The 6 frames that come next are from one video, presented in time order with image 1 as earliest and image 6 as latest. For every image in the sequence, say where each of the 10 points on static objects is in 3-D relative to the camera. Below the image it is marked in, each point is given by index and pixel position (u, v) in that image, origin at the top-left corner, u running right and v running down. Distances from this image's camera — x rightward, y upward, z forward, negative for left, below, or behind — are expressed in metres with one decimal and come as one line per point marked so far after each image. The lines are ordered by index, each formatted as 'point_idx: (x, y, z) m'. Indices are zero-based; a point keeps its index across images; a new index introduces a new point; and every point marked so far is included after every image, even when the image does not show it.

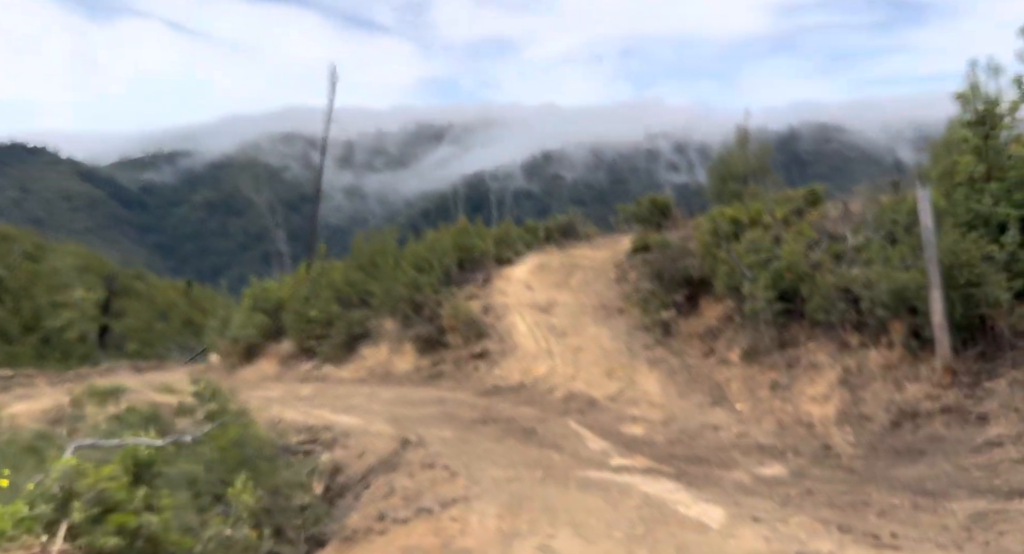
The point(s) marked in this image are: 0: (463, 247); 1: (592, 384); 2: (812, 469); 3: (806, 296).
0: (-0.9, +0.6, +18.0) m
1: (+1.2, -1.5, +13.1) m
2: (+3.2, -2.0, +9.8) m
3: (+4.0, -0.3, +12.6) m
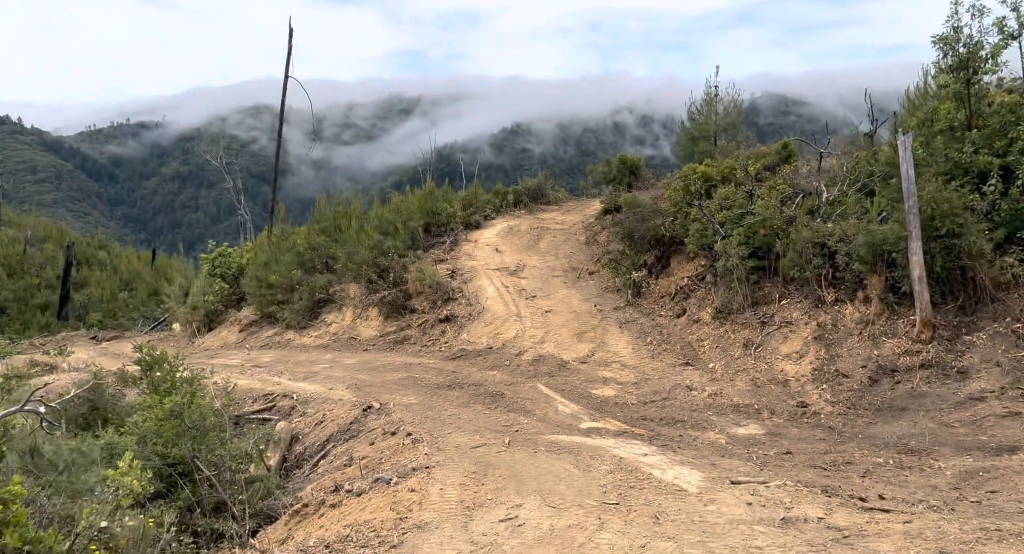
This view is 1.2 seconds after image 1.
0: (-1.5, +1.3, +17.4) m
1: (+0.7, -0.9, +12.6) m
2: (+2.8, -1.6, +9.4) m
3: (+3.6, +0.3, +12.2) m
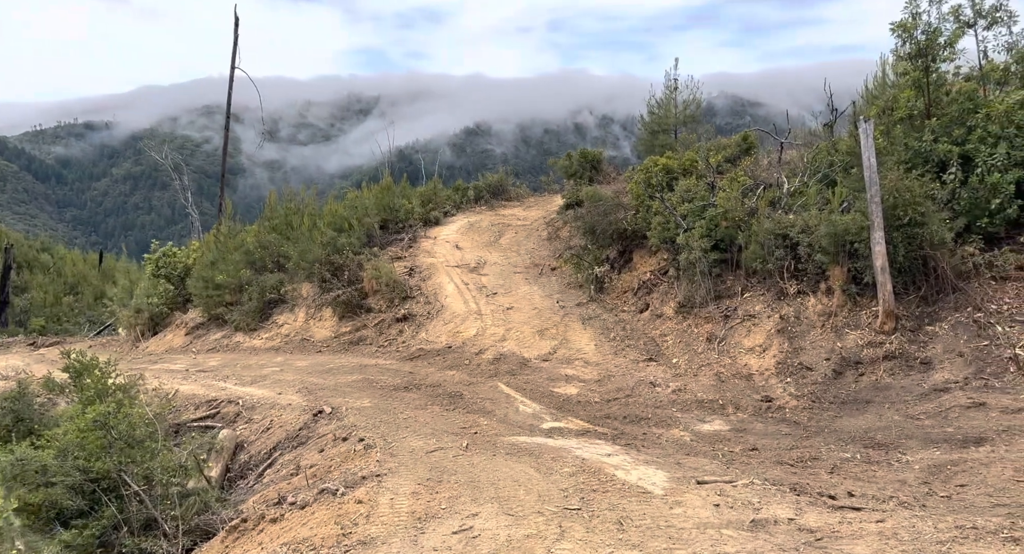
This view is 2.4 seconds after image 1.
0: (-2.3, +1.3, +17.0) m
1: (+0.2, -0.9, +12.2) m
2: (+2.4, -1.5, +9.2) m
3: (+3.0, +0.4, +12.0) m
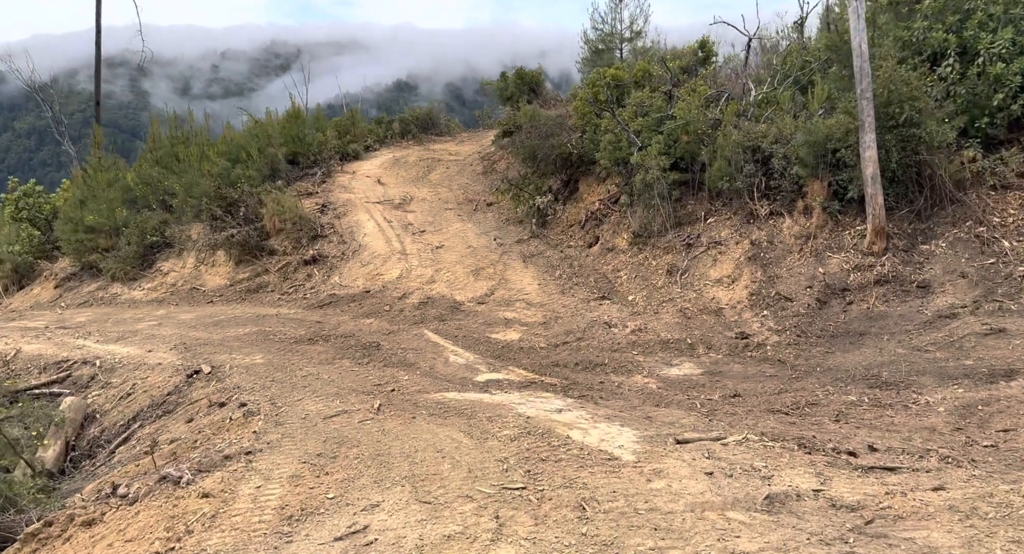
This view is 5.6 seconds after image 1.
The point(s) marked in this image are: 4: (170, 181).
0: (-3.5, +2.3, +14.9) m
1: (-0.7, -0.1, +10.5) m
2: (+1.8, -0.7, +7.6) m
3: (+2.2, +1.3, +10.4) m
4: (-4.9, +1.4, +13.3) m
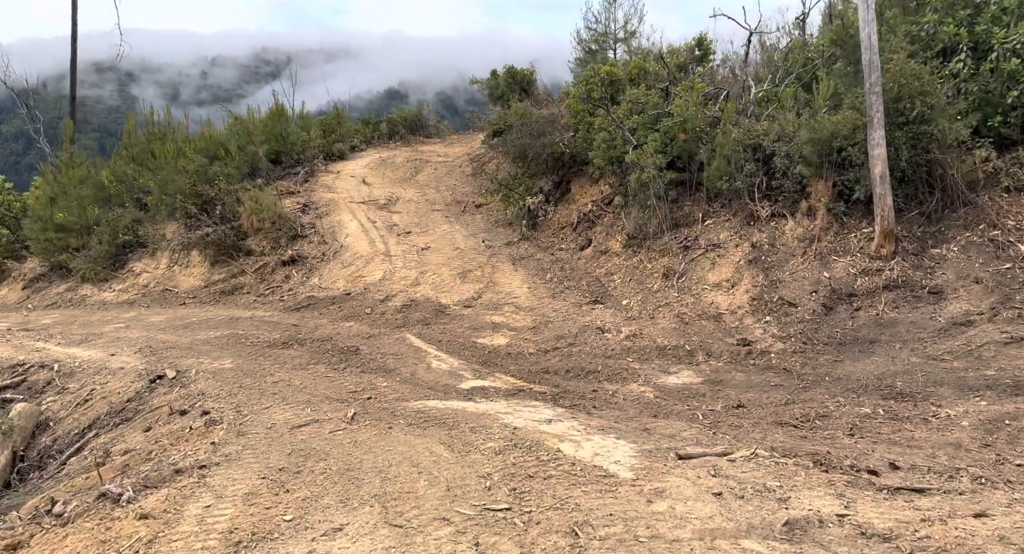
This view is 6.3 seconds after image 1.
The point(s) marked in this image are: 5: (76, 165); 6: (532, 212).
0: (-3.6, +2.2, +14.4) m
1: (-0.8, -0.1, +10.0) m
2: (+1.7, -0.8, +7.1) m
3: (+2.1, +1.2, +9.9) m
4: (-5.1, +1.4, +12.7) m
5: (-6.4, +1.6, +13.7) m
6: (+0.3, +0.8, +11.7) m
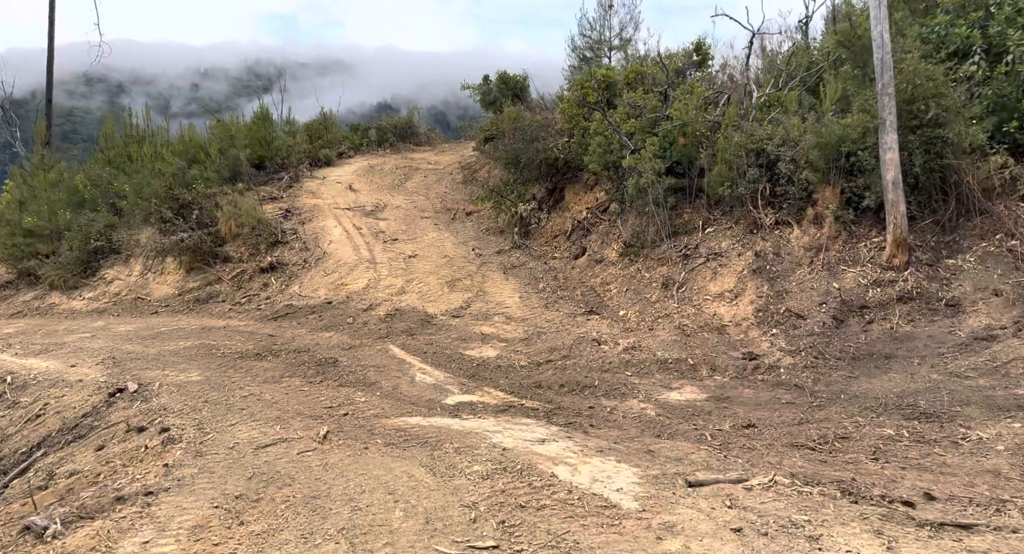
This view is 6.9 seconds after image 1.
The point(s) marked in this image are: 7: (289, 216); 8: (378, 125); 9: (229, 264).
0: (-3.7, +2.1, +13.9) m
1: (-0.9, -0.2, +9.4) m
2: (+1.6, -0.8, +6.6) m
3: (+2.0, +1.1, +9.4) m
4: (-5.2, +1.3, +12.2) m
5: (-6.5, +1.5, +13.1) m
6: (+0.2, +0.7, +11.2) m
7: (-2.8, +0.8, +11.7) m
8: (-2.7, +3.0, +18.3) m
9: (-3.3, +0.2, +10.6) m
